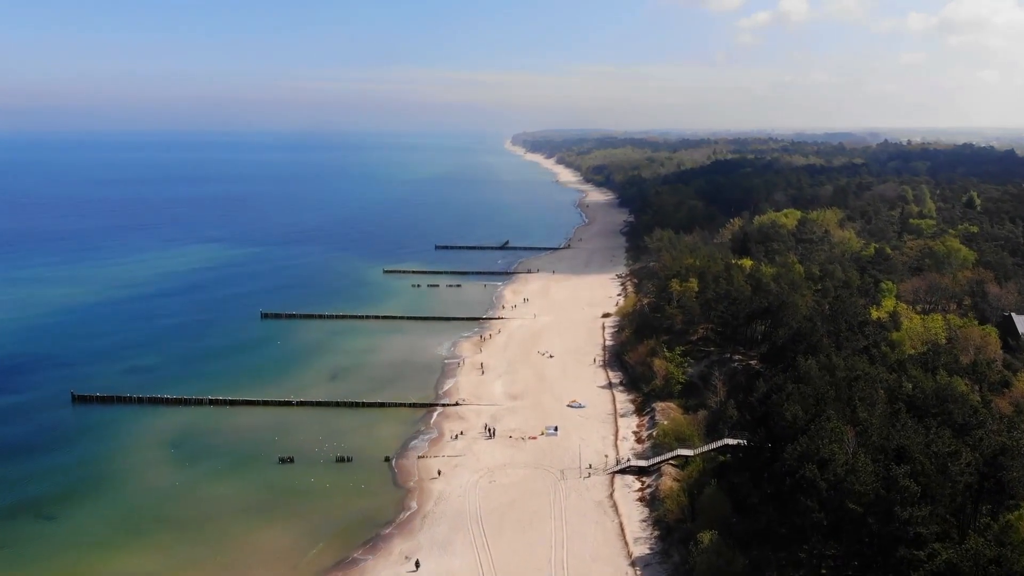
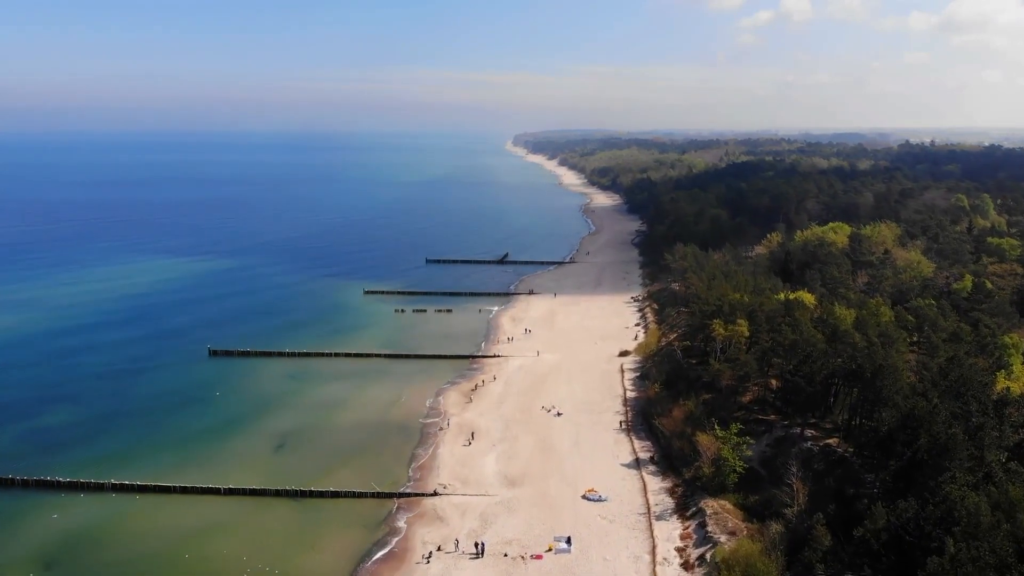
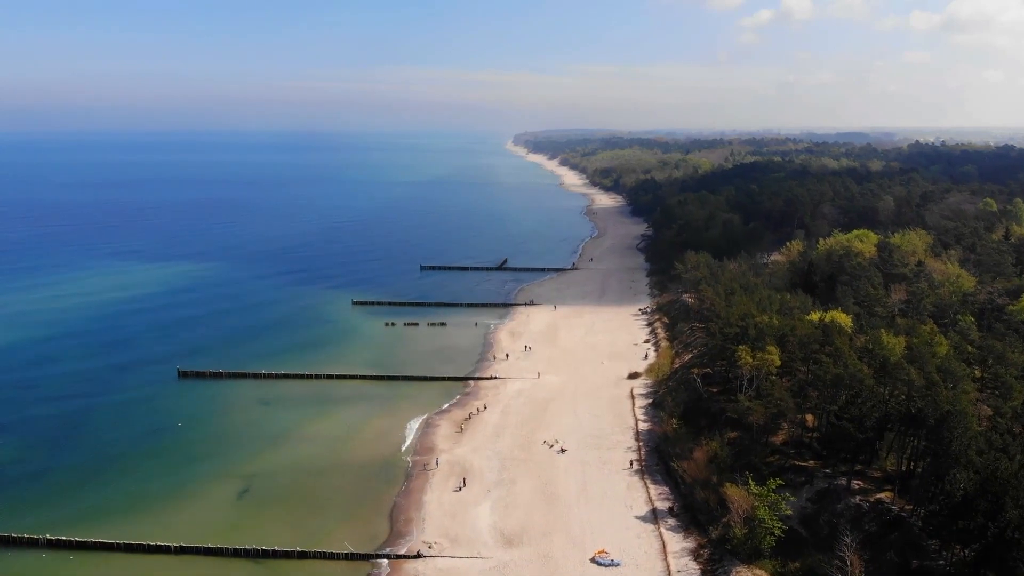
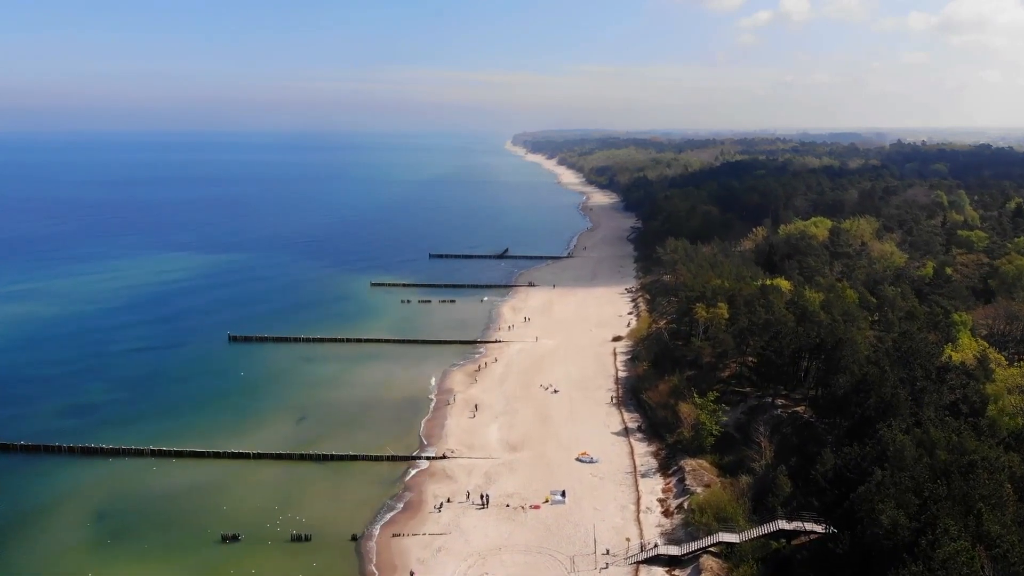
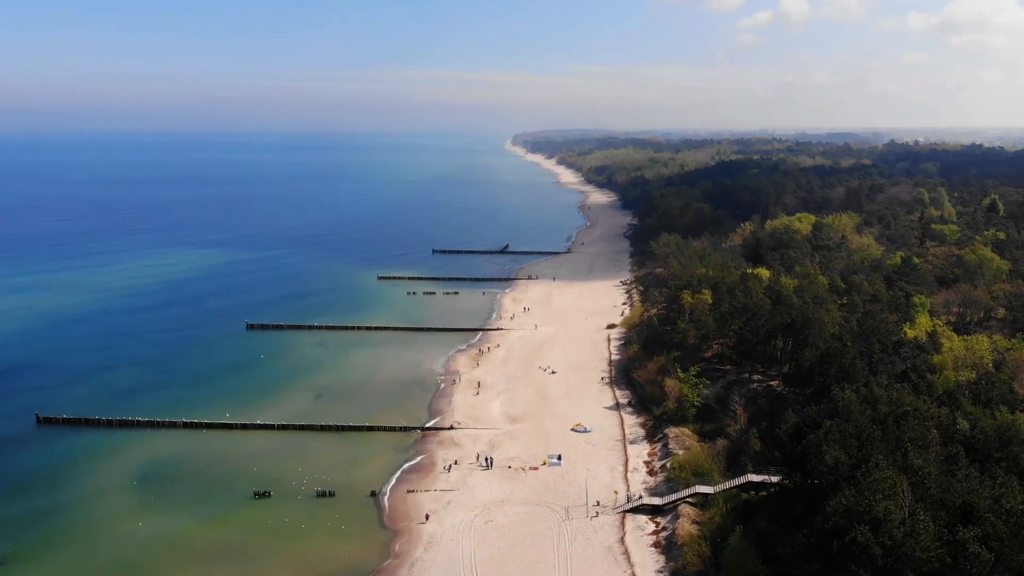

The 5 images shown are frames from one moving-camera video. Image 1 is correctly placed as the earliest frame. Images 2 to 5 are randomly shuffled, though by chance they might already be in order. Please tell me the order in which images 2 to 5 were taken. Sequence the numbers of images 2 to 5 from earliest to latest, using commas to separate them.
5, 4, 2, 3
